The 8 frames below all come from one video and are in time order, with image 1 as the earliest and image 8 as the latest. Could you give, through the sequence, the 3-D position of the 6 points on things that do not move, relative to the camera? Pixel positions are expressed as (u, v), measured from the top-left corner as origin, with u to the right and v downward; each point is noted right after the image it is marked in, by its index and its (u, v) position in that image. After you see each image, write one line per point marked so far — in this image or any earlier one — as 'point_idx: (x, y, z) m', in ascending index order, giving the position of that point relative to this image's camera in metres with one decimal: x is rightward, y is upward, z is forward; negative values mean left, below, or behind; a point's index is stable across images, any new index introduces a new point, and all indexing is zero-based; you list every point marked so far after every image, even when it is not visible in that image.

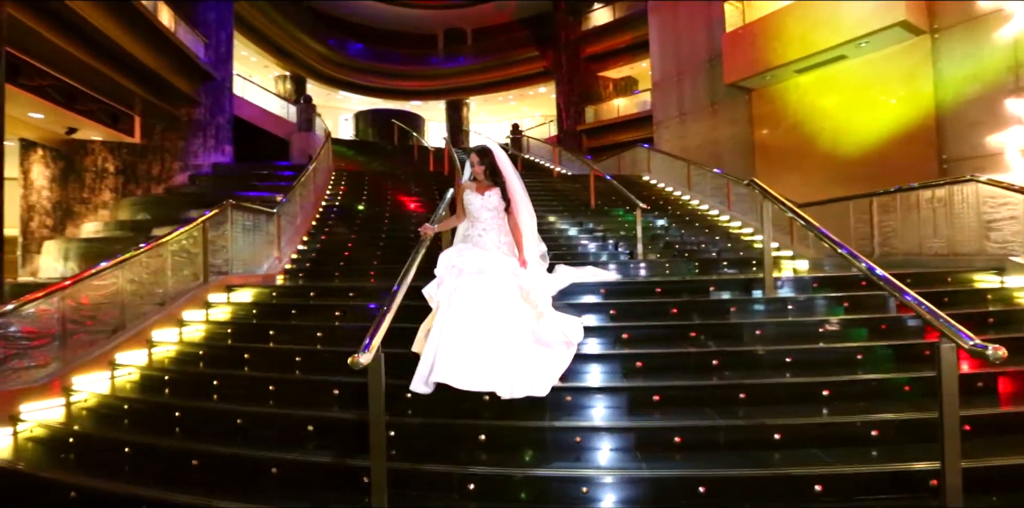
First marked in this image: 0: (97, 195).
0: (-9.4, +1.3, +10.9) m
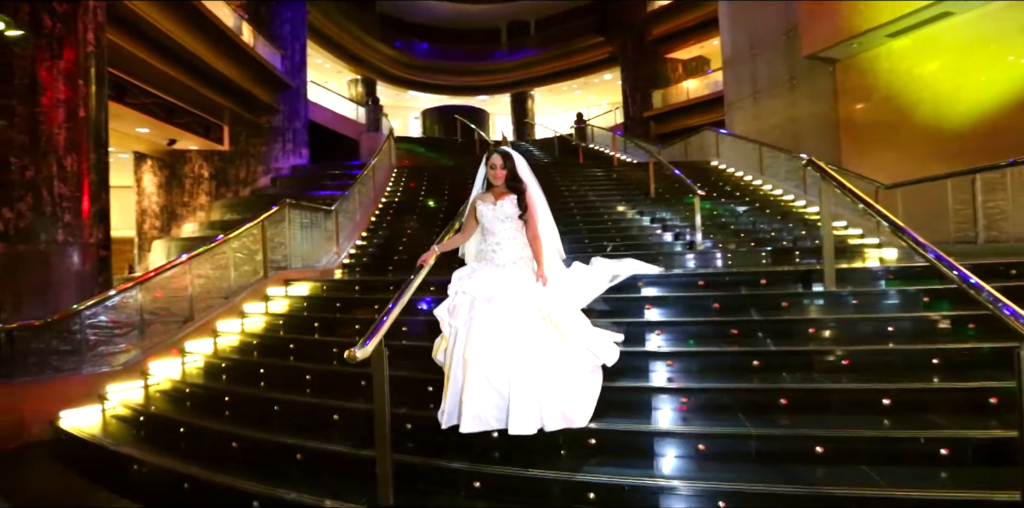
0: (-8.0, +1.4, +12.1) m
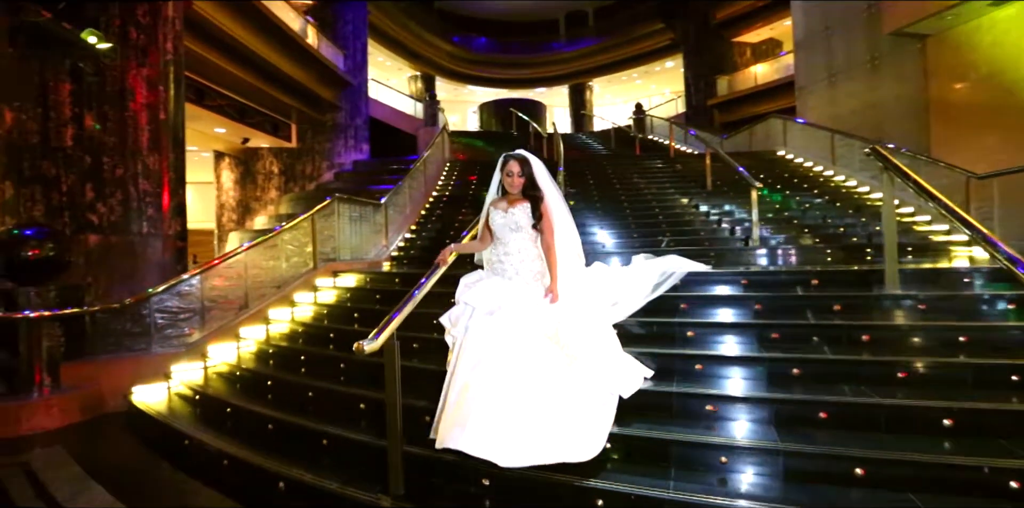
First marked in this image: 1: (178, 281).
0: (-6.6, +1.6, +13.0) m
1: (-3.3, -0.3, +4.7) m
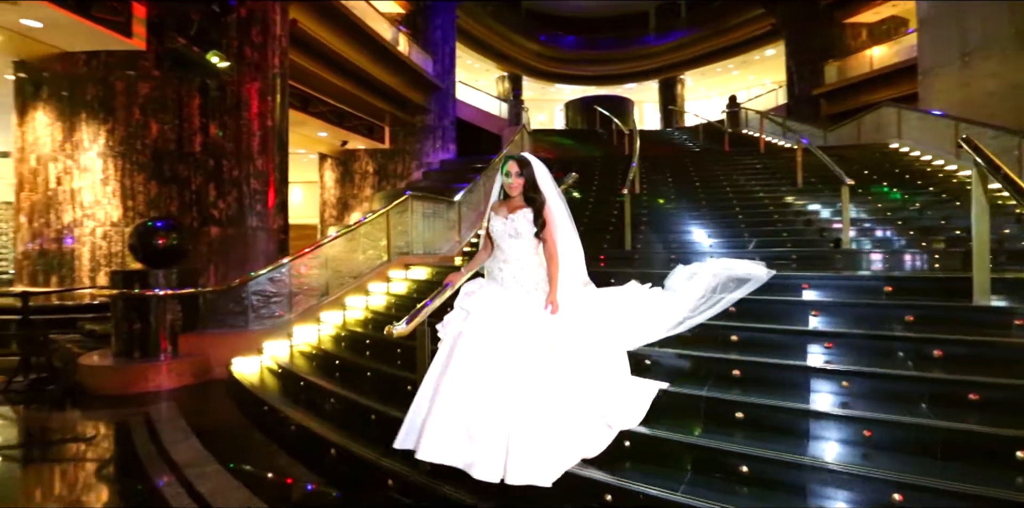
0: (-4.4, +1.8, +14.1) m
1: (-2.7, -0.2, +5.4) m
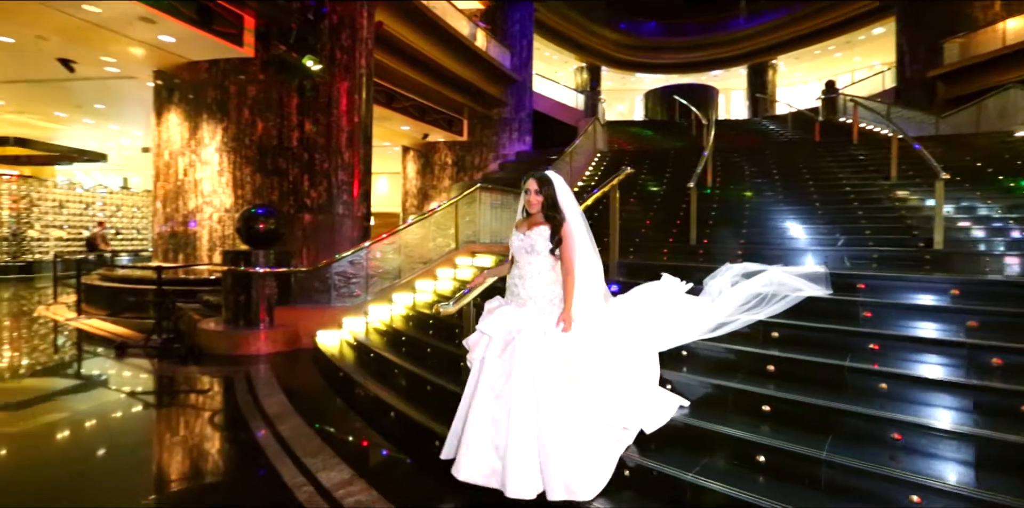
0: (-2.2, +2.2, +14.8) m
1: (-2.0, 0.0, +6.0) m
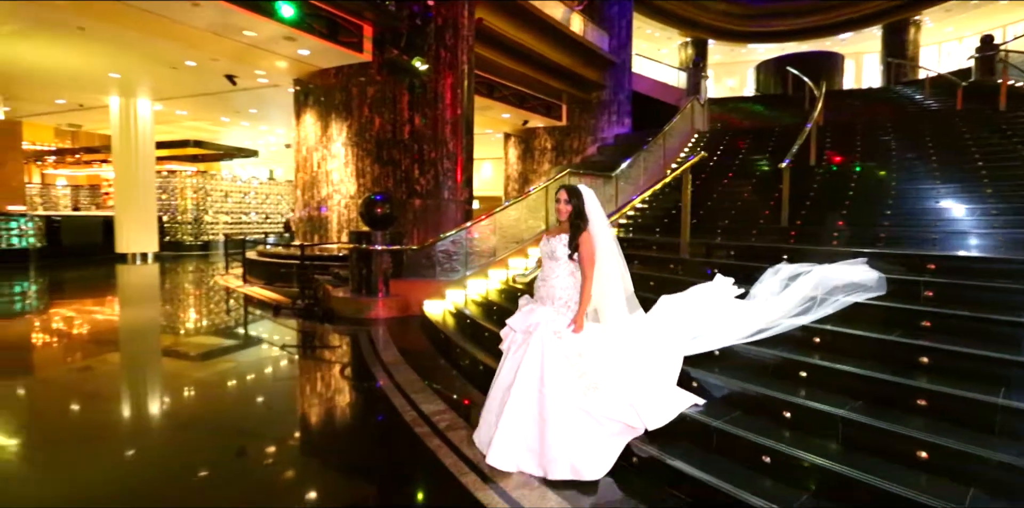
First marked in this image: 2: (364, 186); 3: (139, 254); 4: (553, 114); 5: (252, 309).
0: (+0.8, +2.8, +15.3) m
1: (-0.8, +0.3, +6.7) m
2: (-3.0, +1.4, +9.8) m
3: (-10.4, 0.0, +13.4) m
4: (+1.2, +4.2, +14.4) m
5: (-4.0, -0.9, +7.4) m
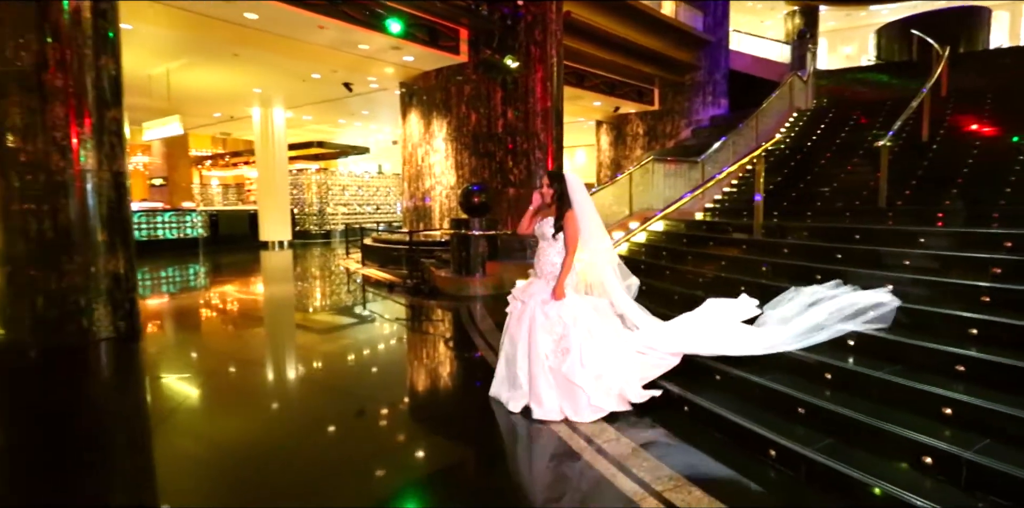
0: (+3.7, +3.2, +15.3) m
1: (+0.5, +0.5, +7.3) m
2: (-1.1, +1.7, +10.7) m
3: (-7.7, +0.4, +15.7) m
4: (+3.9, +4.6, +14.3) m
5: (-2.5, -0.6, +8.6) m
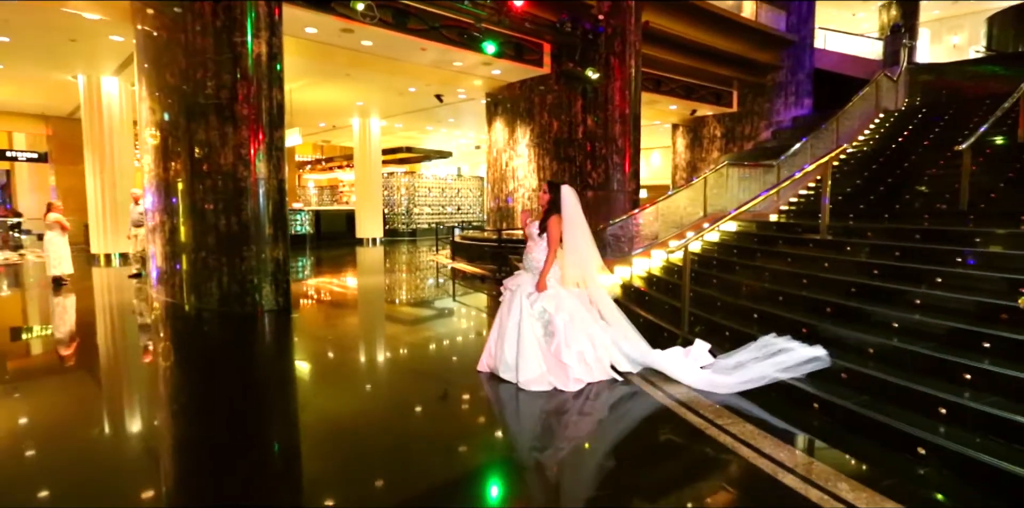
0: (+6.2, +3.2, +15.3) m
1: (+1.8, +0.6, +7.8) m
2: (+0.7, +1.7, +11.5) m
3: (-5.1, +0.6, +17.4) m
4: (+6.2, +4.5, +14.3) m
5: (-1.0, -0.5, +9.6) m
